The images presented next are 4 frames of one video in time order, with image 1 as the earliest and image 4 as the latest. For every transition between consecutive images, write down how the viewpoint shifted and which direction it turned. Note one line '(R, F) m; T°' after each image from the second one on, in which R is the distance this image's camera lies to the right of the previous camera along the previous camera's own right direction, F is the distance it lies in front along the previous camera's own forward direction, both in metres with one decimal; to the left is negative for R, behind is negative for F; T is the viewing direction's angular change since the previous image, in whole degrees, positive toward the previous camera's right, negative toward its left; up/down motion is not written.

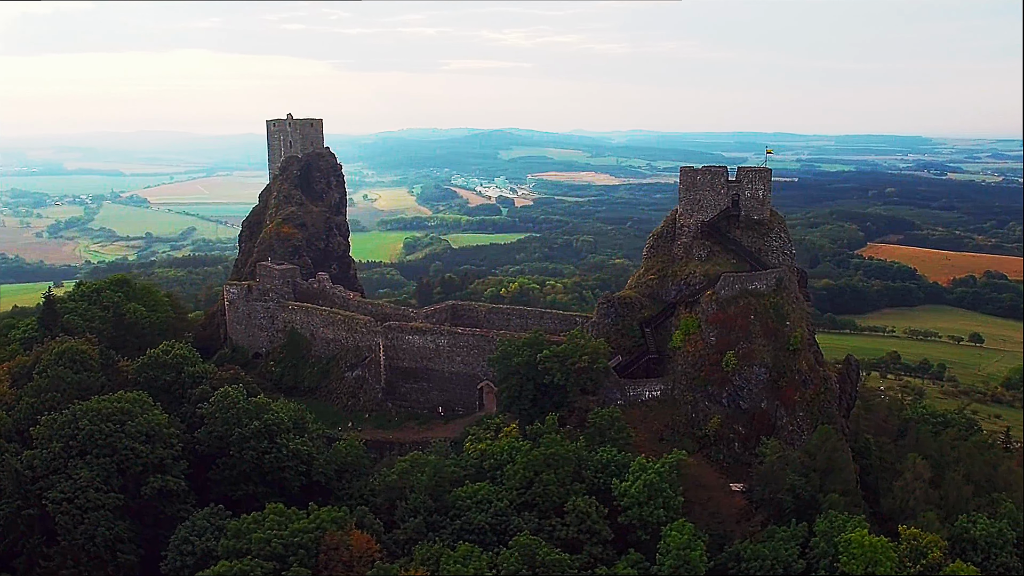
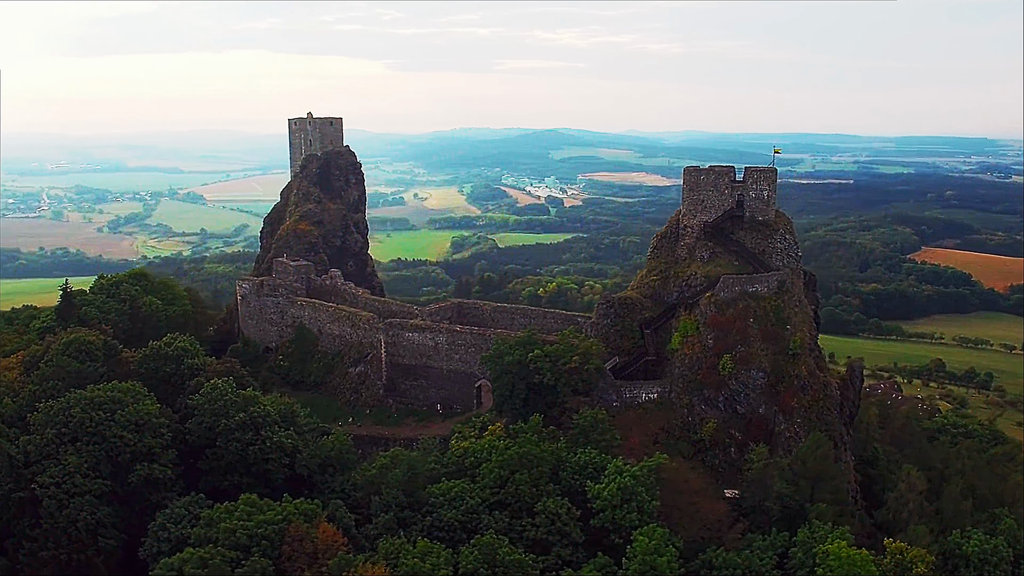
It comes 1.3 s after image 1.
(+1.5, +0.1) m; -4°
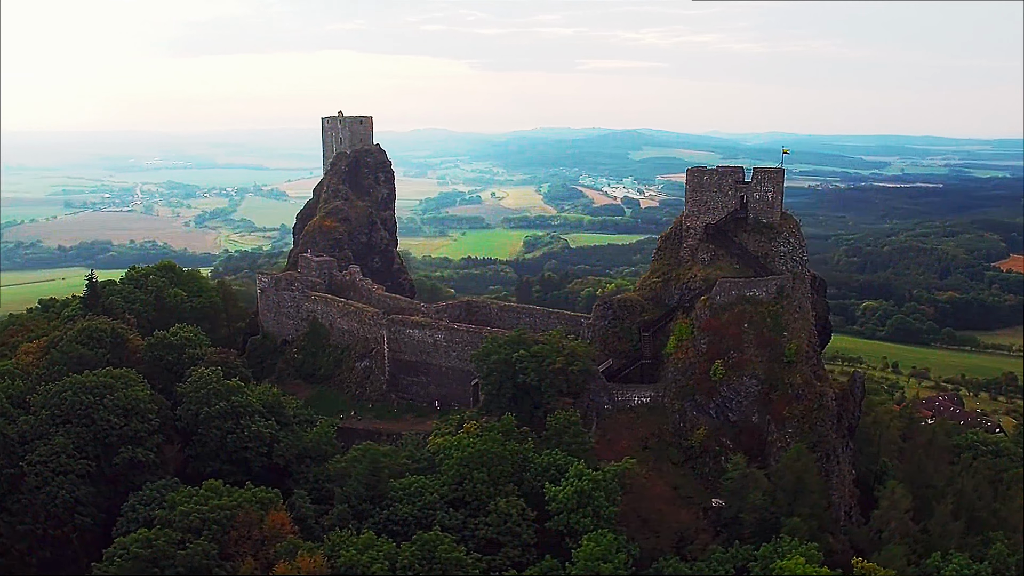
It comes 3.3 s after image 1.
(+2.4, +0.2) m; -6°
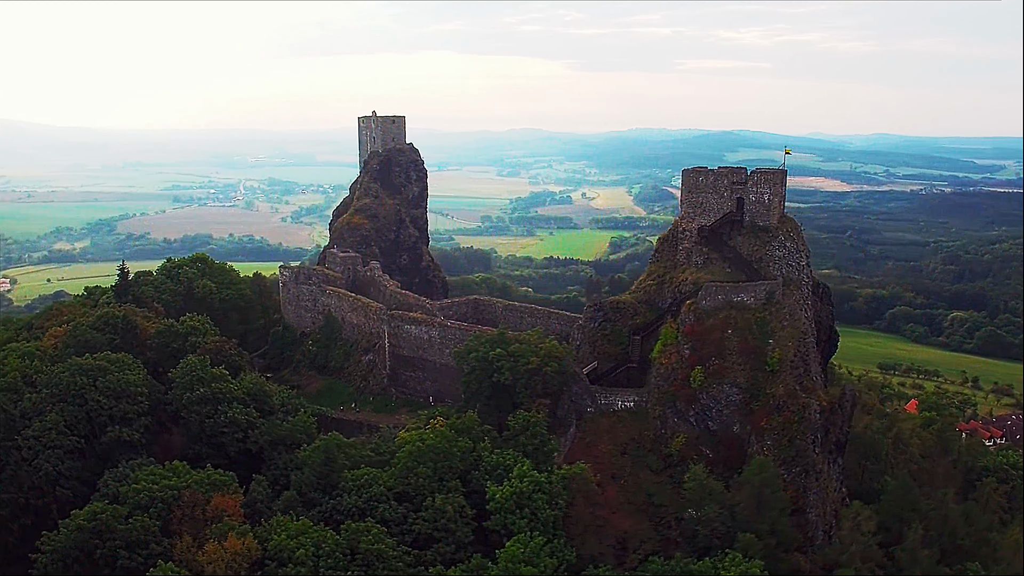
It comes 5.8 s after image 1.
(+3.0, +0.2) m; -7°
